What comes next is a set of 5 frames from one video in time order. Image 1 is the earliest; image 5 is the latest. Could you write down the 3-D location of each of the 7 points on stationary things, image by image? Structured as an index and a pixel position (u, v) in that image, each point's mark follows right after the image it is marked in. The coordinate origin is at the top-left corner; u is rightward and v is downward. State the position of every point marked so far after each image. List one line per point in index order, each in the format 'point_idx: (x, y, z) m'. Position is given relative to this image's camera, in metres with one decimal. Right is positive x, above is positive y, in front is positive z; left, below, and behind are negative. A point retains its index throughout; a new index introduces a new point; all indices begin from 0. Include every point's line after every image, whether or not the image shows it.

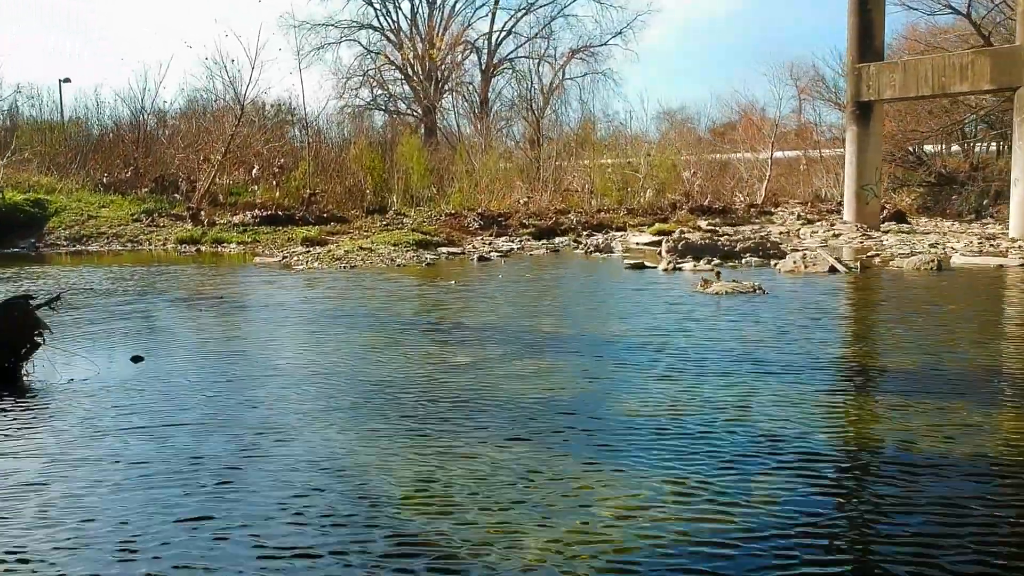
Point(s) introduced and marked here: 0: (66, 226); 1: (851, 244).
0: (-11.2, +1.6, +19.0) m
1: (+7.7, +1.0, +17.2) m
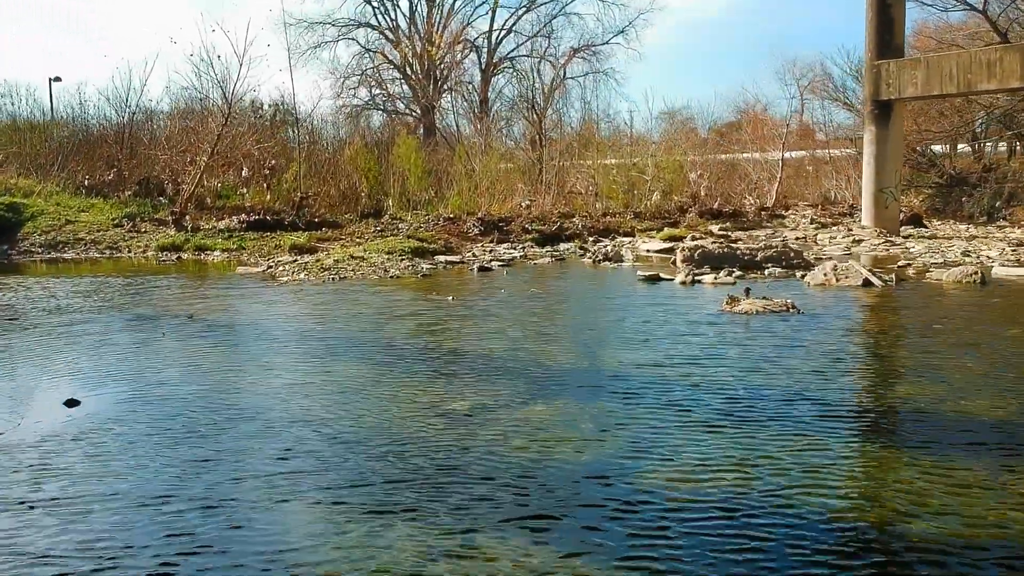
0: (-11.1, +1.3, +18.0) m
1: (+7.7, +0.8, +16.1) m
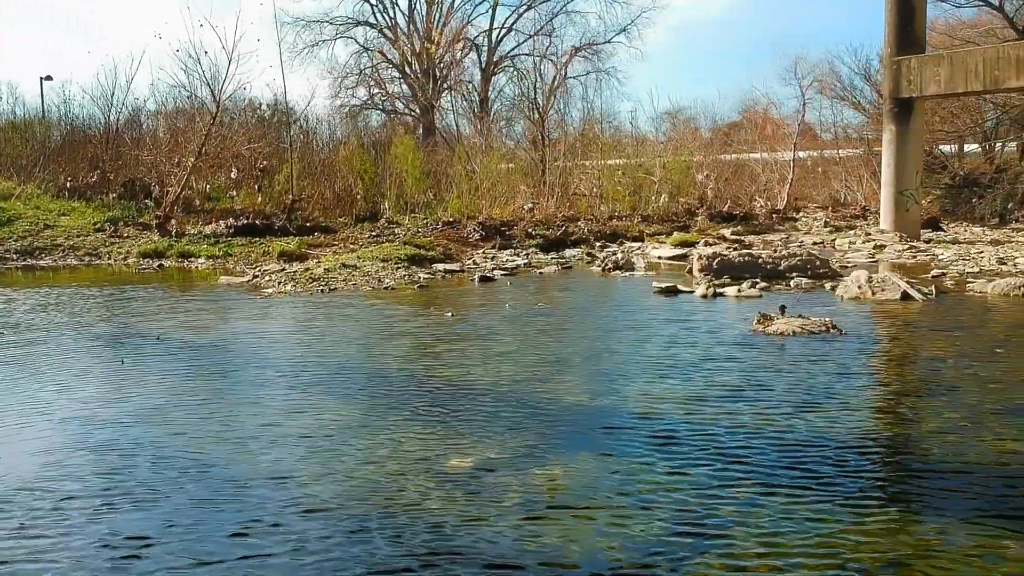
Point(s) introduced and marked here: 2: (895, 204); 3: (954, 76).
0: (-11.0, +1.2, +17.0) m
1: (+7.8, +0.6, +15.2) m
2: (+10.0, +2.2, +19.8) m
3: (+10.6, +5.0, +18.1) m
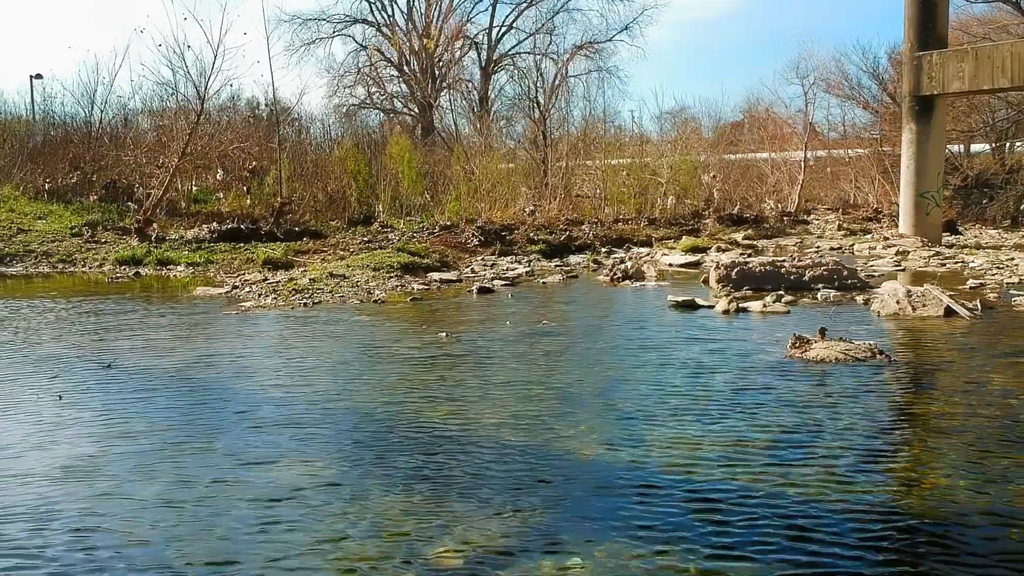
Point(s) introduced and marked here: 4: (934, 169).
0: (-11.0, +1.0, +16.1) m
1: (+7.8, +0.4, +14.2) m
2: (+10.0, +2.0, +18.8) m
3: (+10.6, +4.9, +17.1) m
4: (+10.4, +2.9, +18.8) m
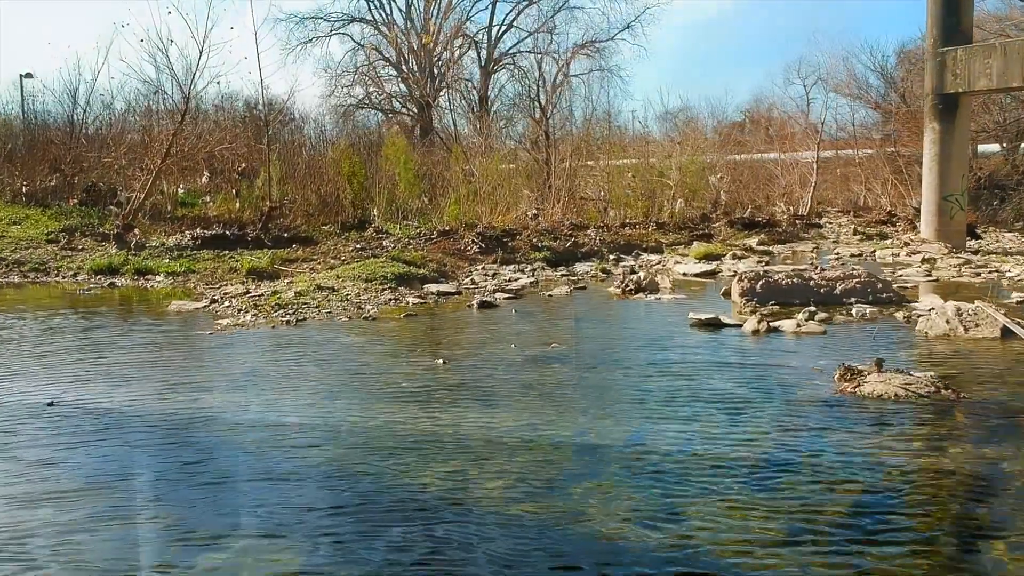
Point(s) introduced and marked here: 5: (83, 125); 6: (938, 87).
0: (-11.0, +0.8, +15.1) m
1: (+7.9, +0.2, +13.3) m
2: (+10.0, +1.8, +17.9) m
3: (+10.6, +4.7, +16.2) m
4: (+10.4, +2.7, +17.8) m
5: (-11.1, +4.2, +19.7) m
6: (+9.8, +4.7, +17.6) m
